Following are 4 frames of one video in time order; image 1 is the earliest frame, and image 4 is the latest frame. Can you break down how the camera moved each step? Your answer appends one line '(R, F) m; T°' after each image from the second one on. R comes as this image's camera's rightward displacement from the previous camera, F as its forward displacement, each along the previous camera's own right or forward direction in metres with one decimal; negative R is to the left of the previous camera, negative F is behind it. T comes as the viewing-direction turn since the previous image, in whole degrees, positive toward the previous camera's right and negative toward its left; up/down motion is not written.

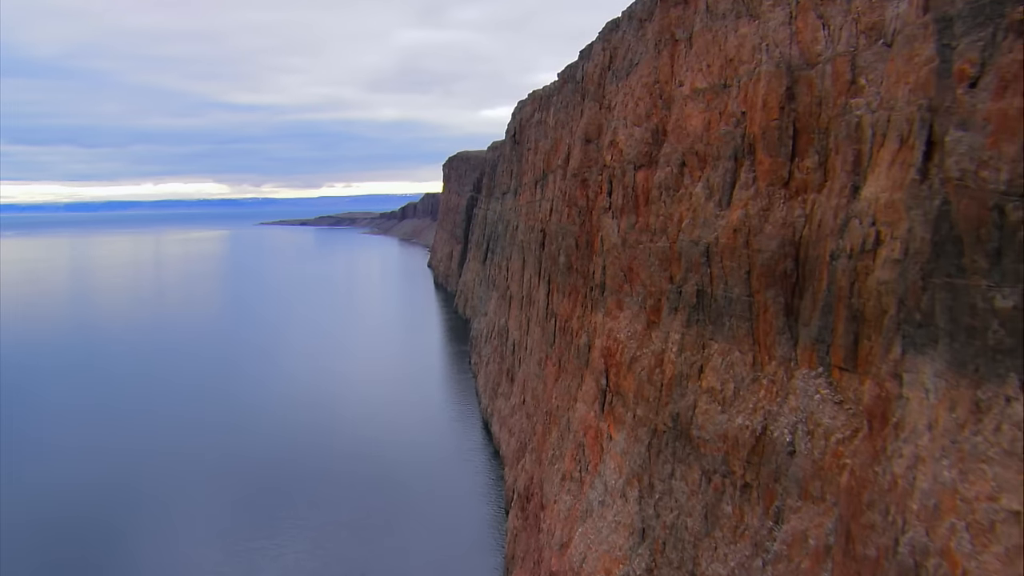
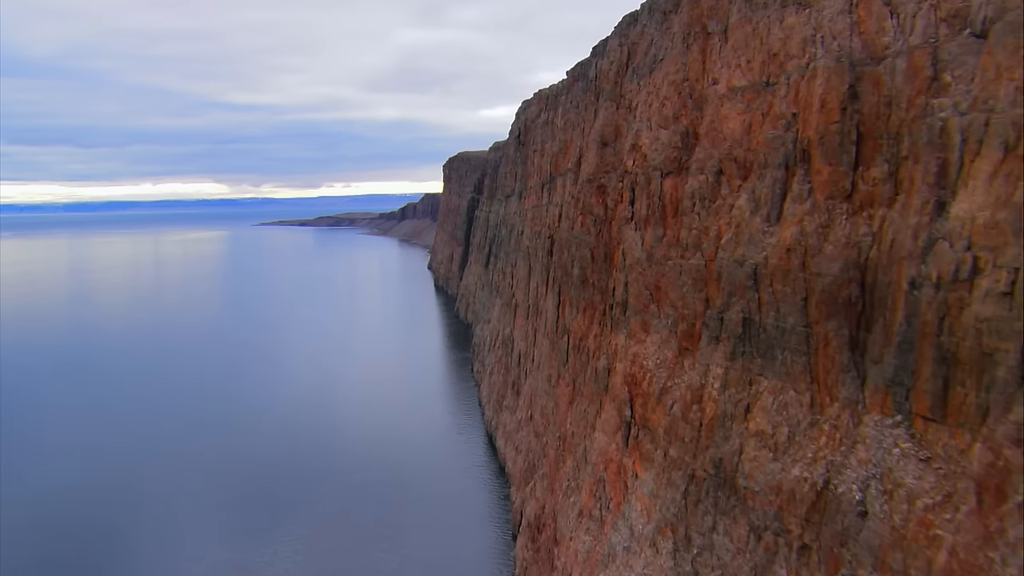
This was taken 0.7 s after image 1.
(-0.3, +1.8) m; 0°
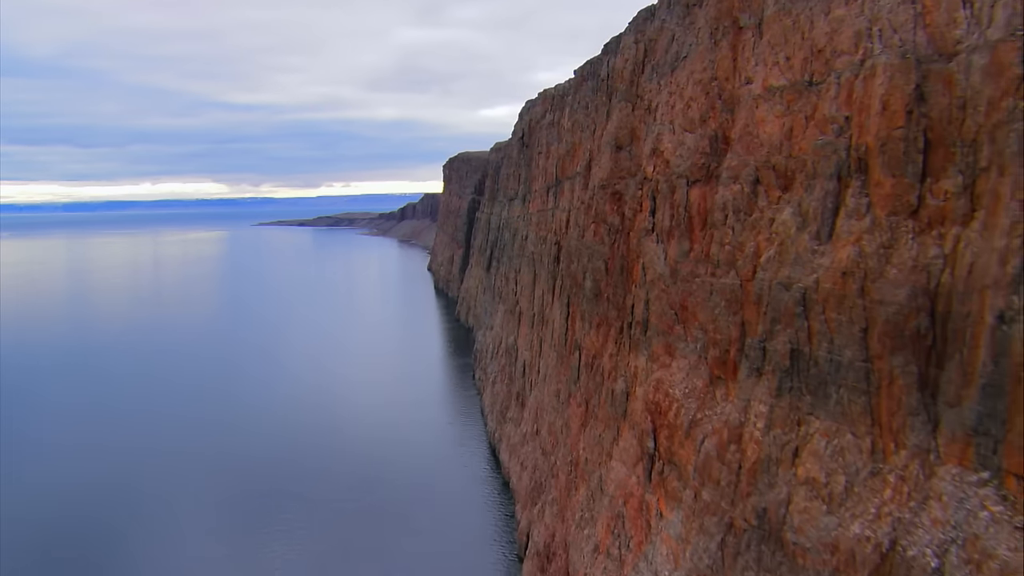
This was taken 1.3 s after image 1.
(-0.2, +1.5) m; 0°
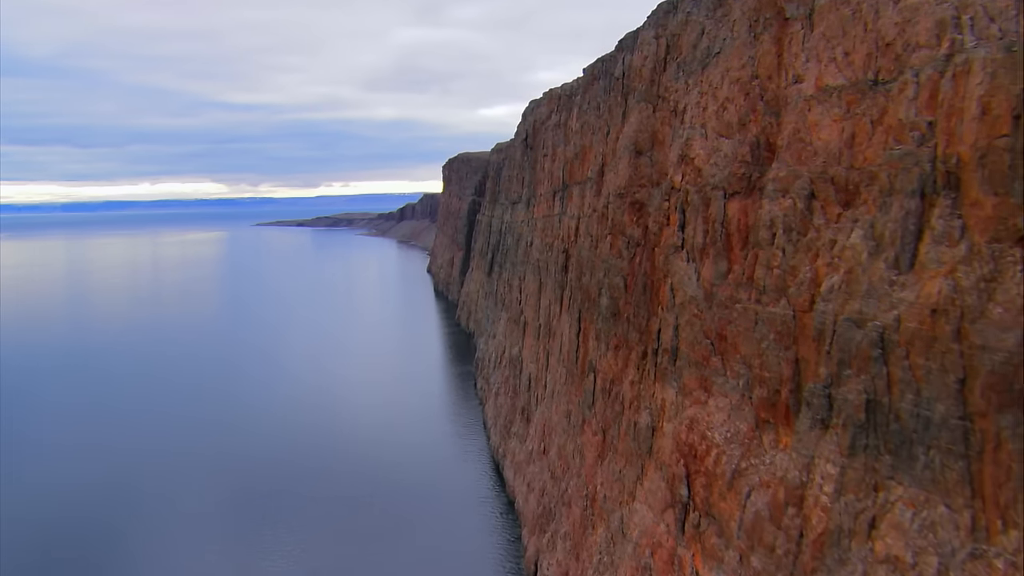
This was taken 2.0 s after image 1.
(-0.2, +1.8) m; 0°
